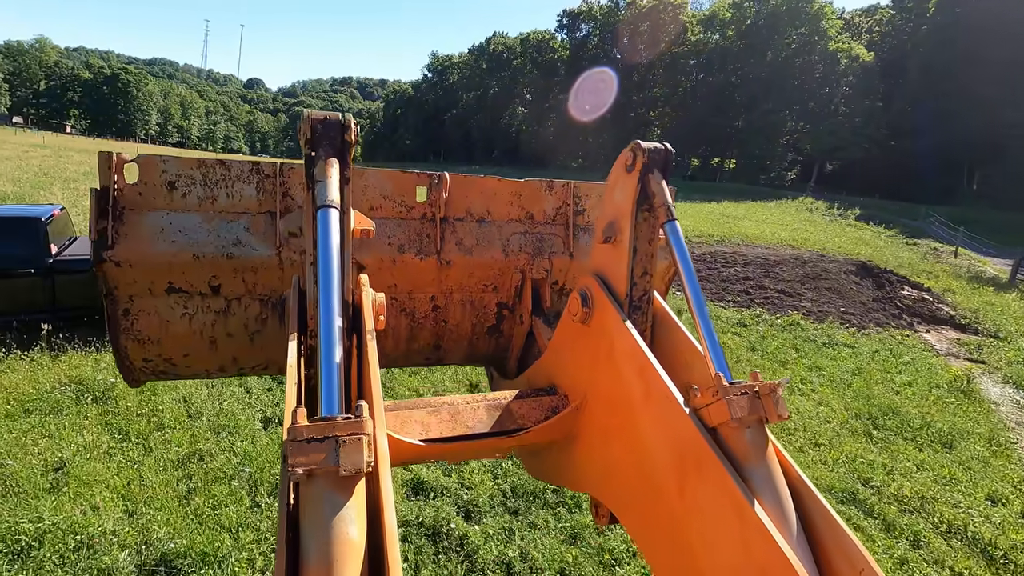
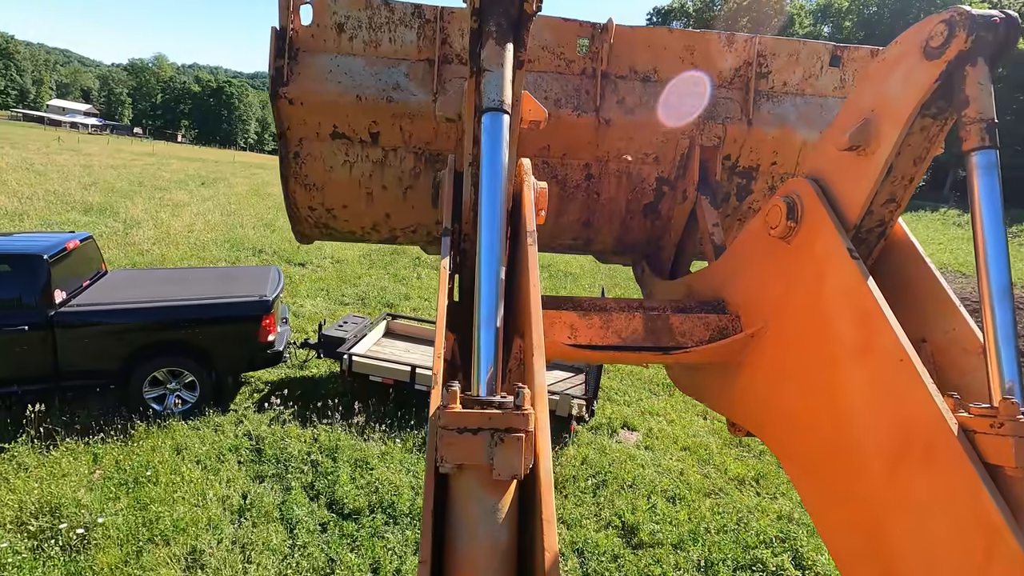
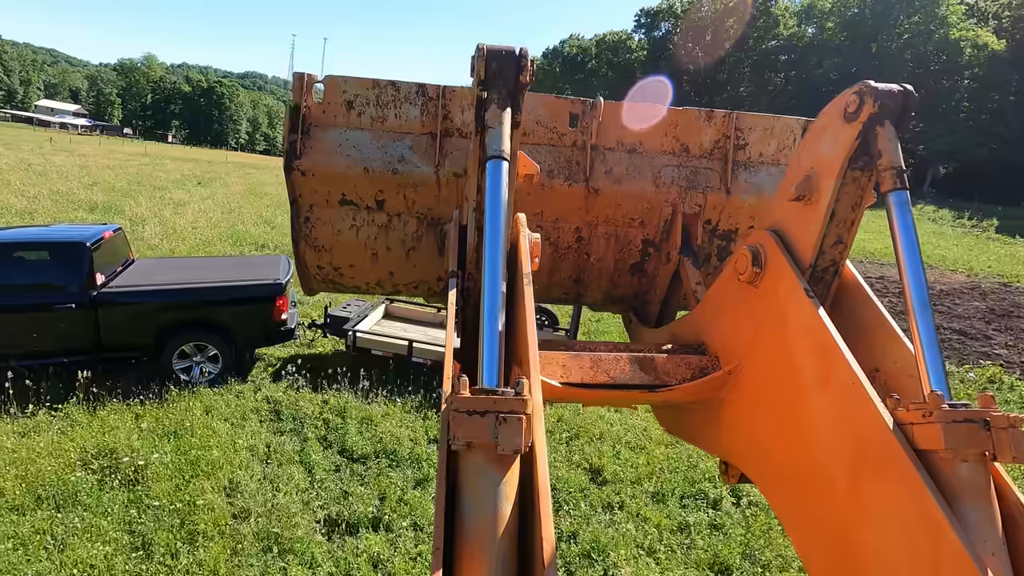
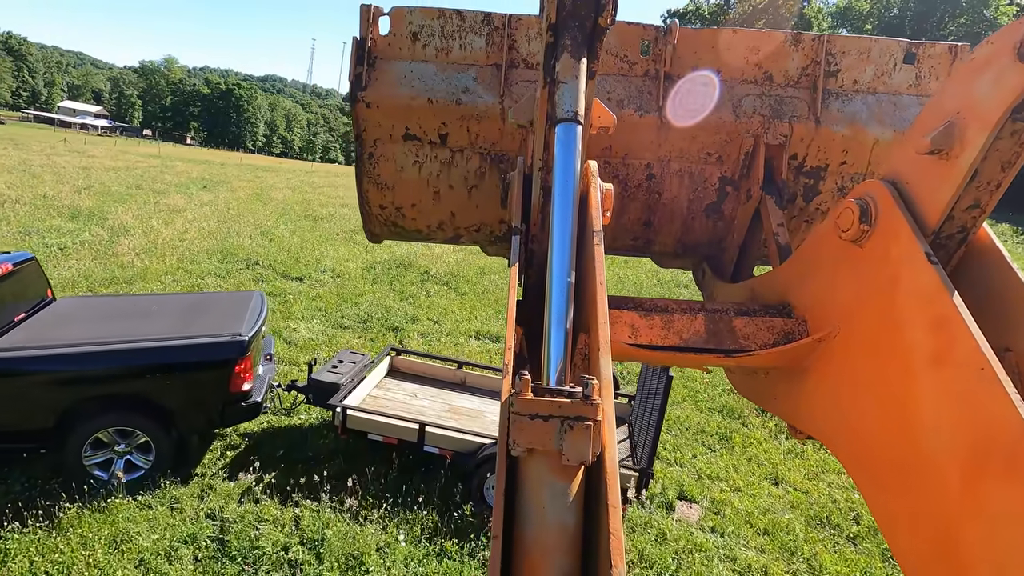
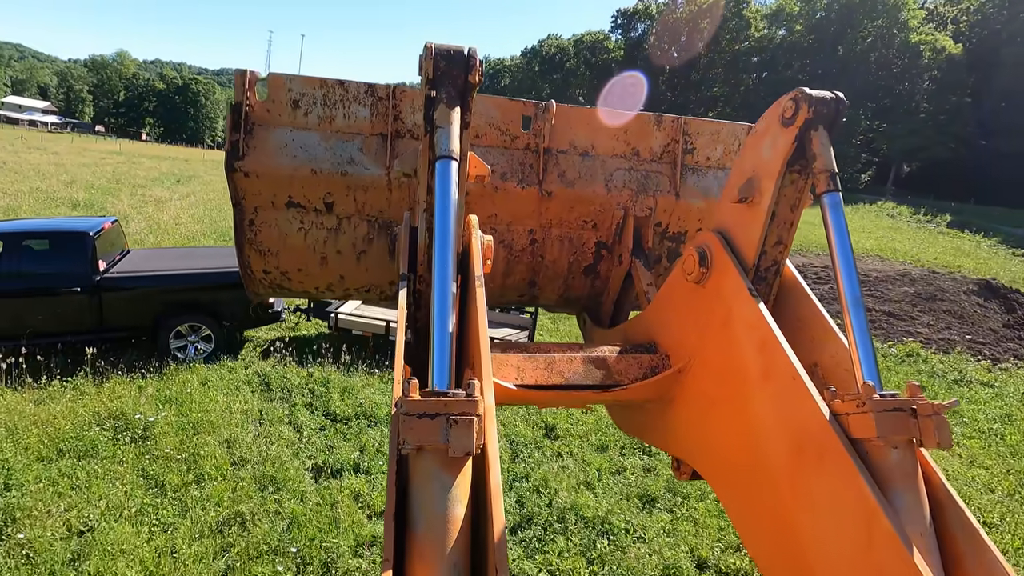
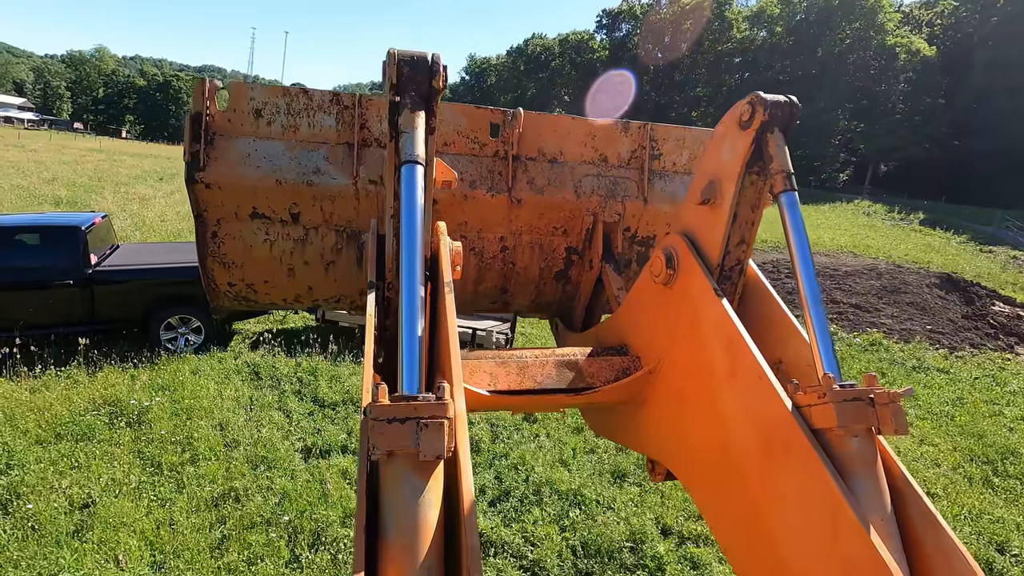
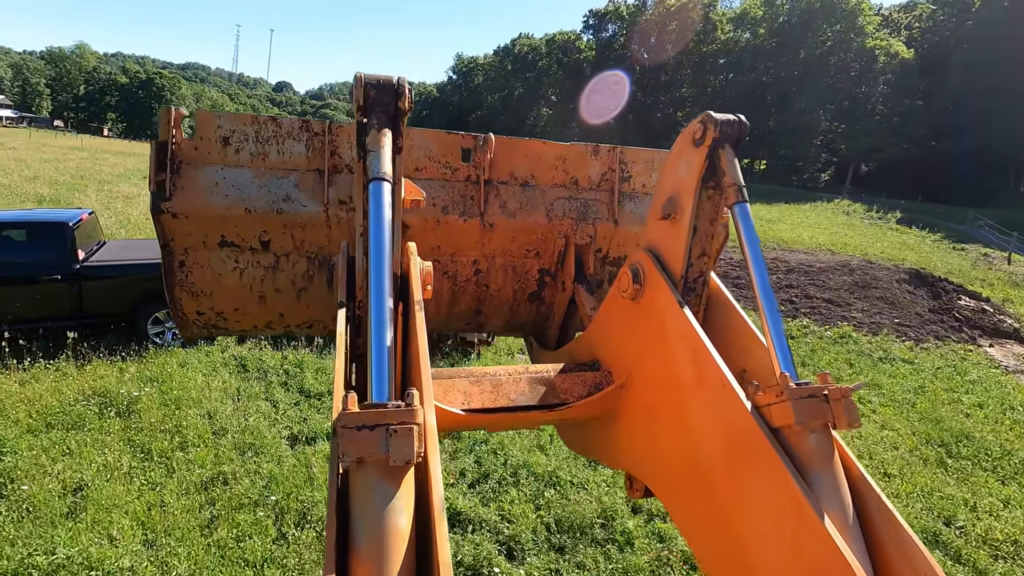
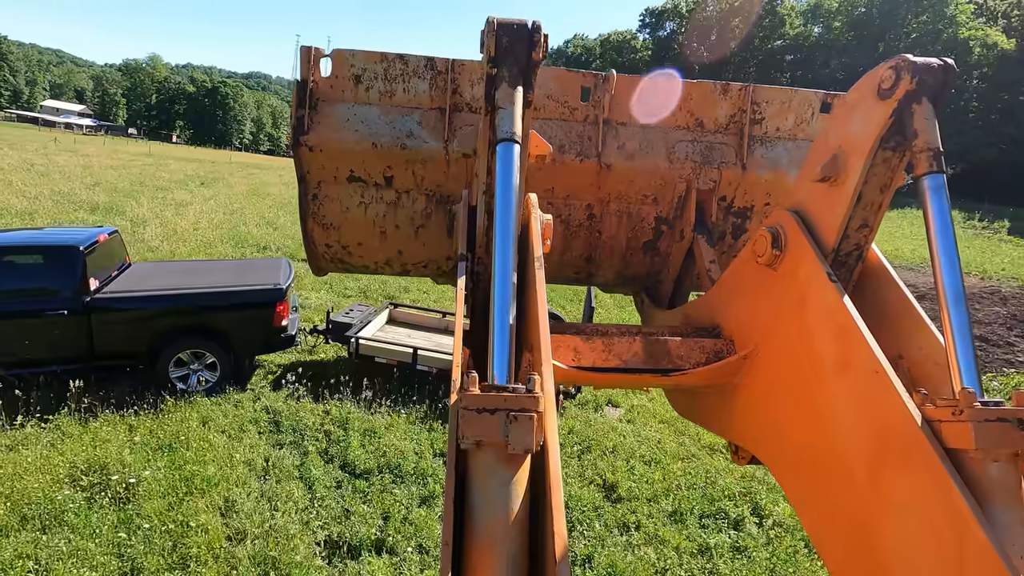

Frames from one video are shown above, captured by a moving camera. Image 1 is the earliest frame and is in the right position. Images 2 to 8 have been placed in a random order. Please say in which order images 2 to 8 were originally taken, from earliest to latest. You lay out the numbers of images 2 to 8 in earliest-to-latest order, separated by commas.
7, 6, 5, 3, 8, 2, 4
